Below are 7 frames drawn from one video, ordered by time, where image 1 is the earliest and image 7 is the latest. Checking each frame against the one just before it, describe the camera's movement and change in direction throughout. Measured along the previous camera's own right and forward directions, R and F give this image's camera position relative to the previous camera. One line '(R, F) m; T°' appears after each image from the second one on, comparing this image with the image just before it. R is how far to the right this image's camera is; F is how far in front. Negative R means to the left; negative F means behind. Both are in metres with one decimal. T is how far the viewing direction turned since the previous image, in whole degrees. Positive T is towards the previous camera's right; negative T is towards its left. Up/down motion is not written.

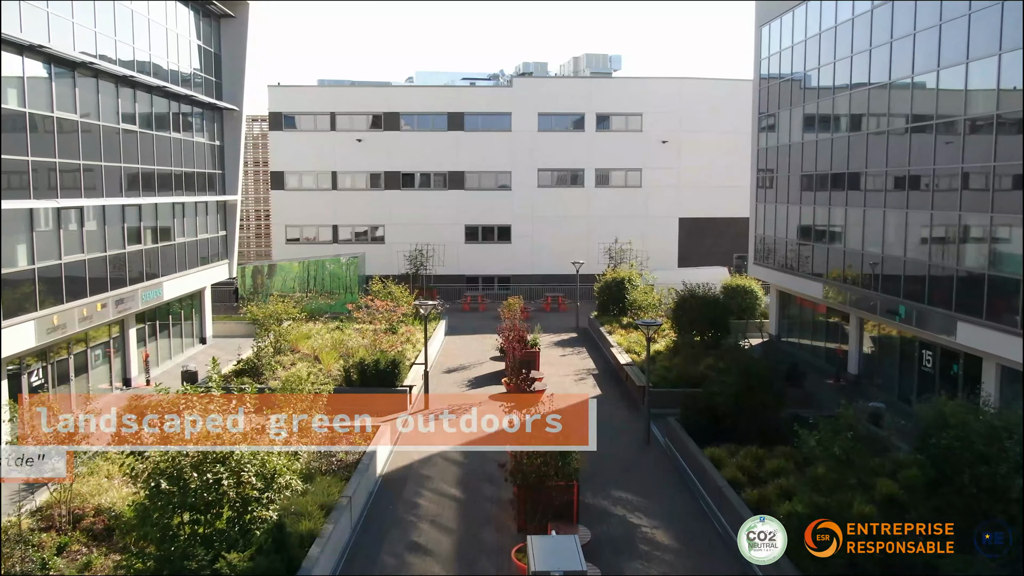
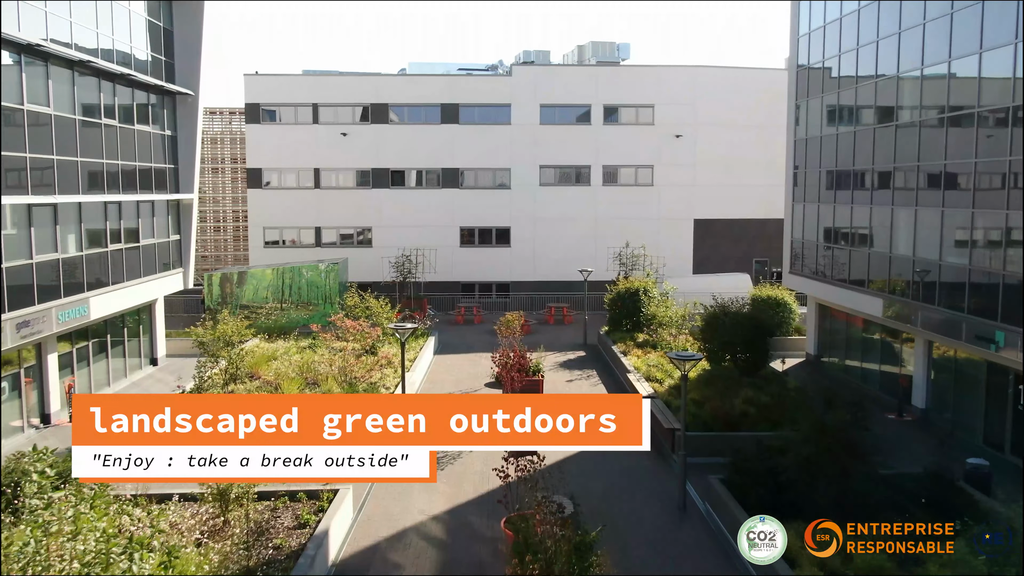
(0.0, +3.2) m; 0°
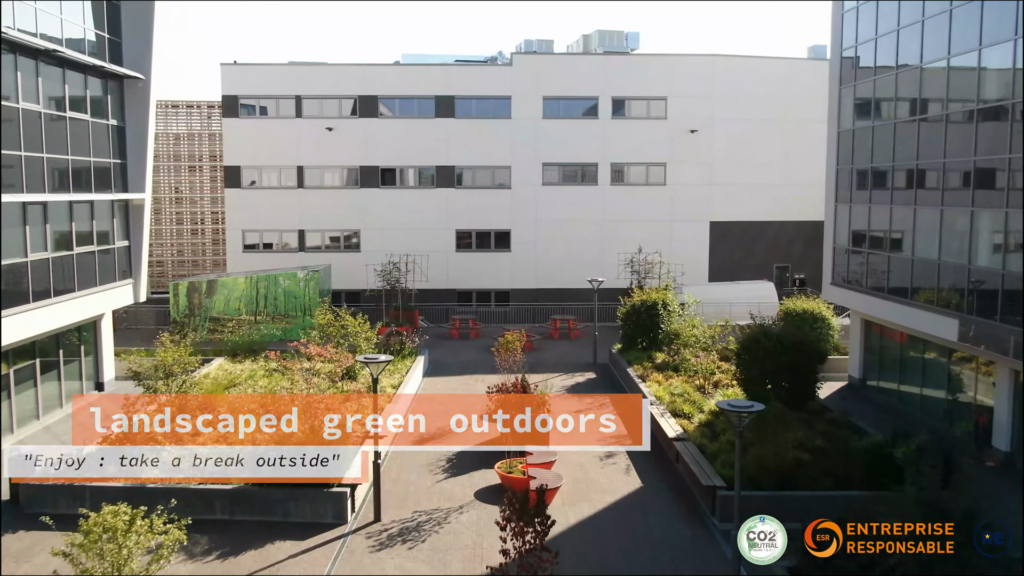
(0.0, +2.7) m; 0°
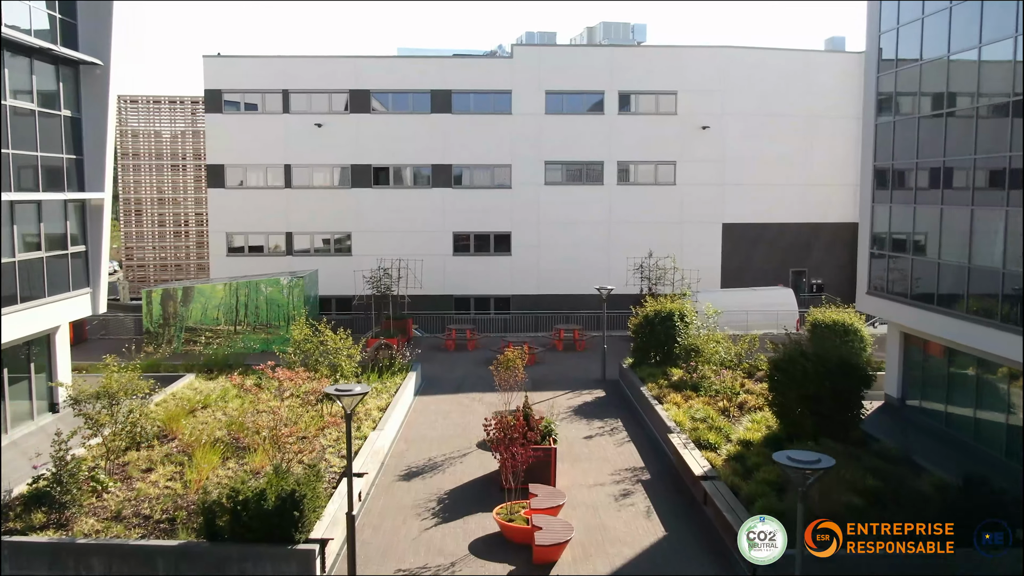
(0.0, +1.8) m; 0°
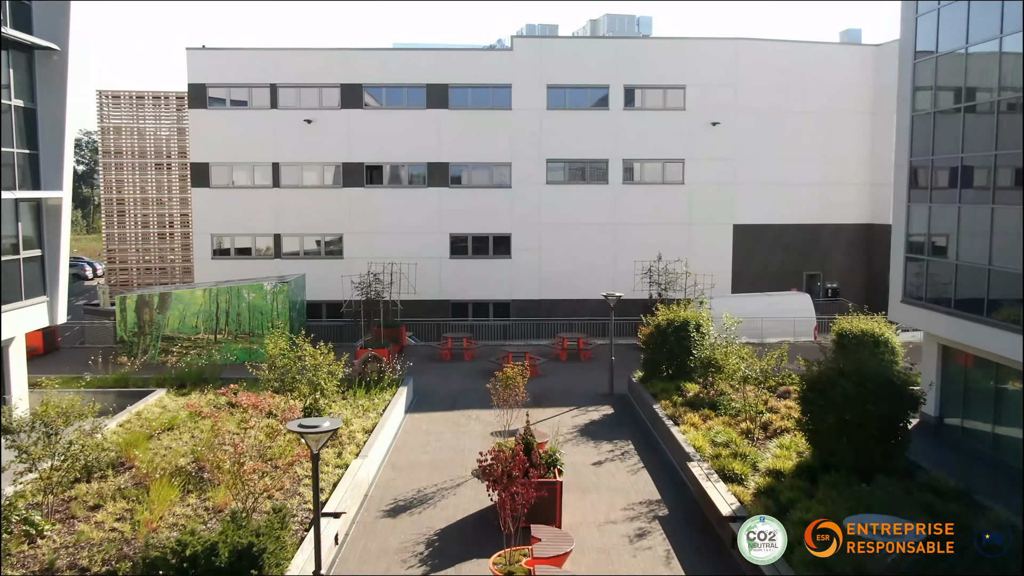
(0.0, +1.5) m; 0°
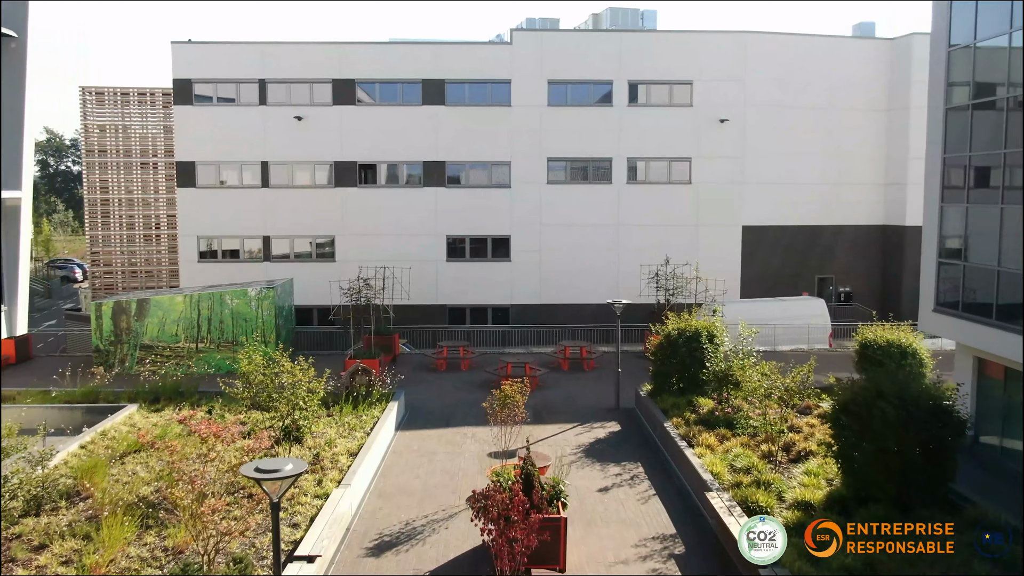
(0.0, +1.2) m; 0°
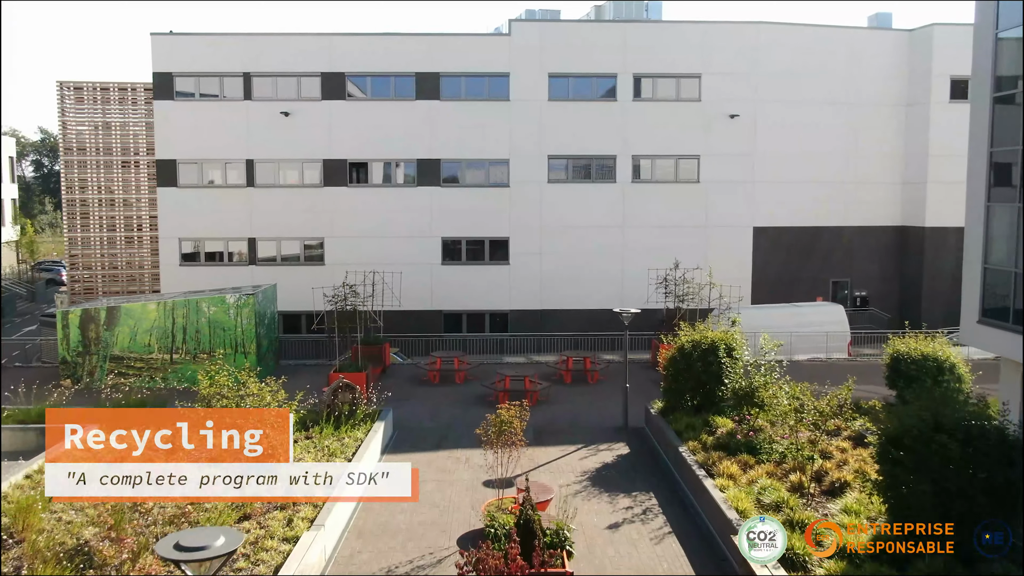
(0.0, +1.4) m; 0°
